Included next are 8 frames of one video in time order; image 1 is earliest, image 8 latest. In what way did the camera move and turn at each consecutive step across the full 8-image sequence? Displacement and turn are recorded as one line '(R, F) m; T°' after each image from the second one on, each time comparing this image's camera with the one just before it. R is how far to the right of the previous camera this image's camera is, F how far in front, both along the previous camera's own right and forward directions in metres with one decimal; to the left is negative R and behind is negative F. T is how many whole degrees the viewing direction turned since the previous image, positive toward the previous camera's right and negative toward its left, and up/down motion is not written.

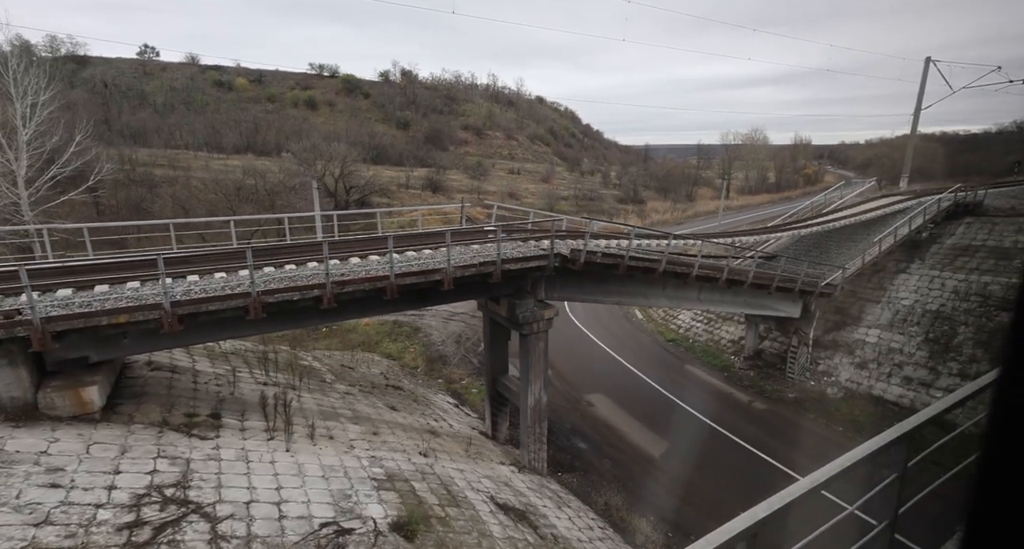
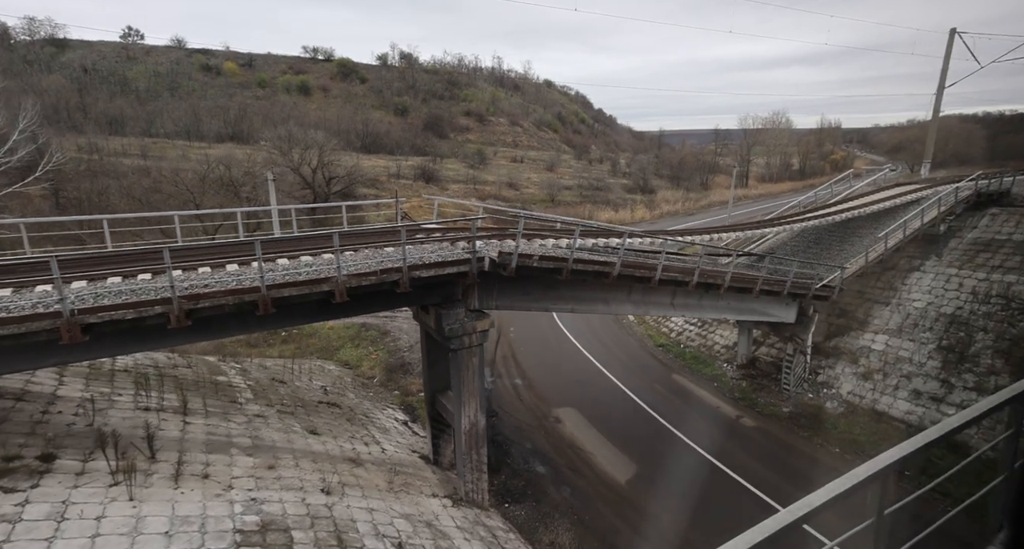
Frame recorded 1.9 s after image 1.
(+2.0, +1.8) m; -3°
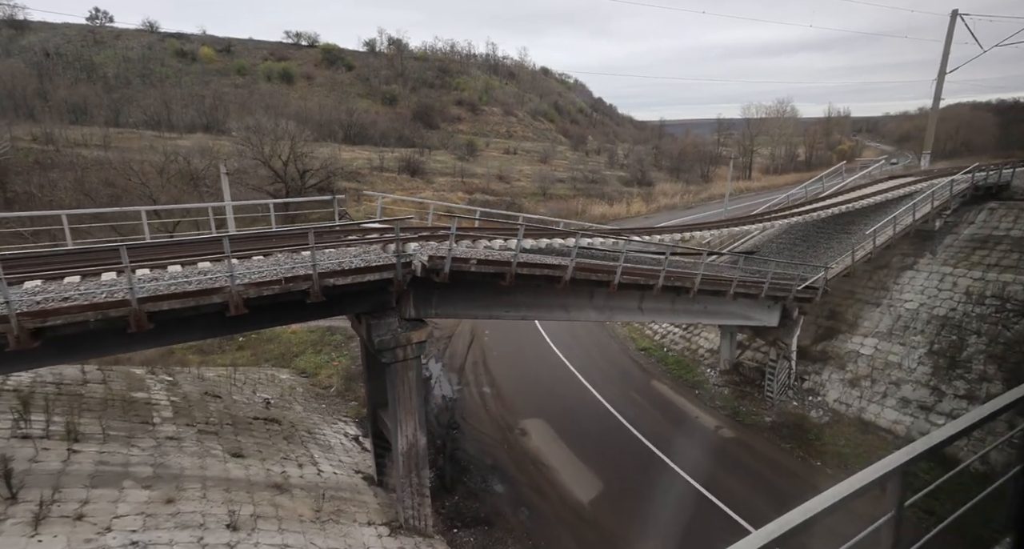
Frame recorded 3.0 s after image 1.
(+1.3, +1.3) m; -1°
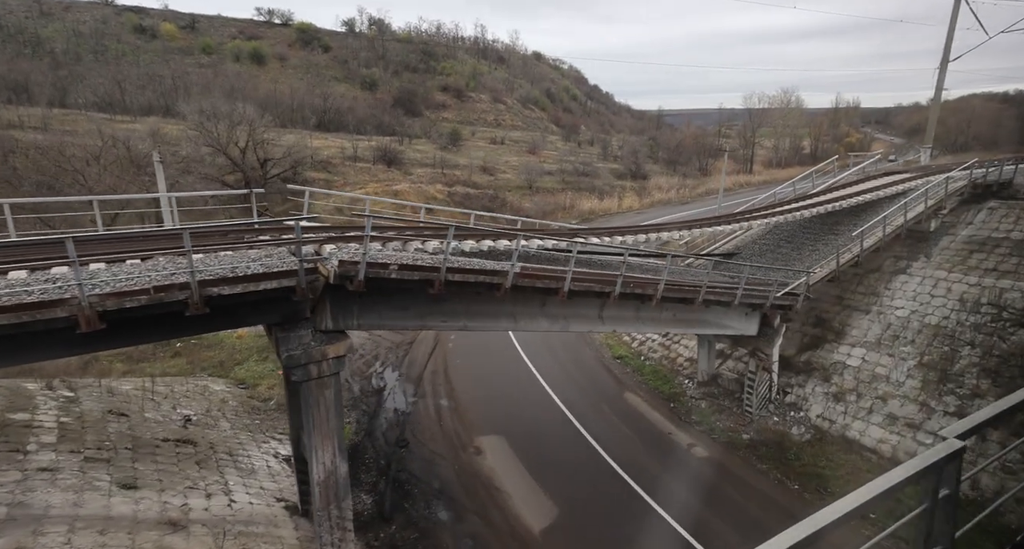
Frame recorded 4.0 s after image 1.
(+1.2, +1.5) m; 0°
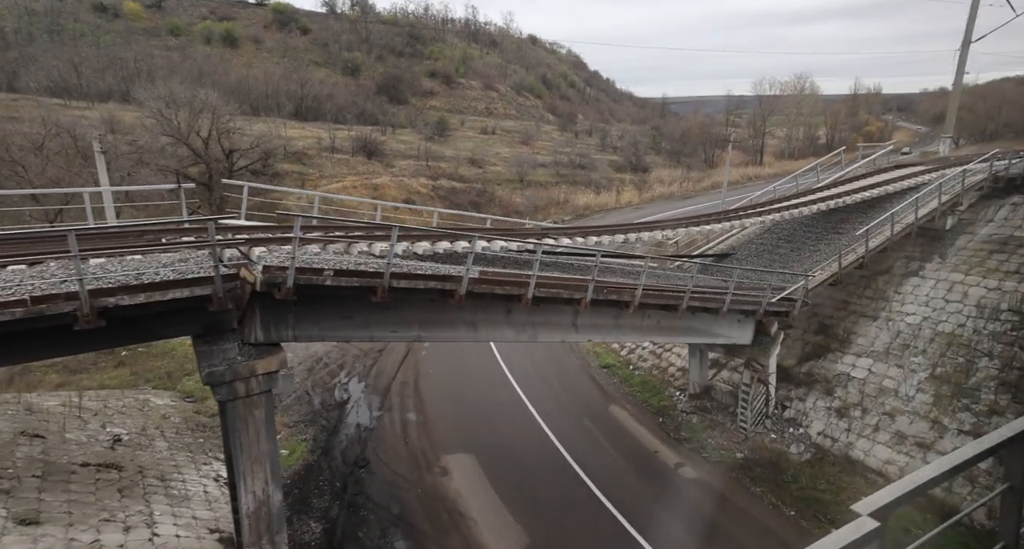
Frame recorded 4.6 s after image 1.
(+0.7, +1.4) m; 0°
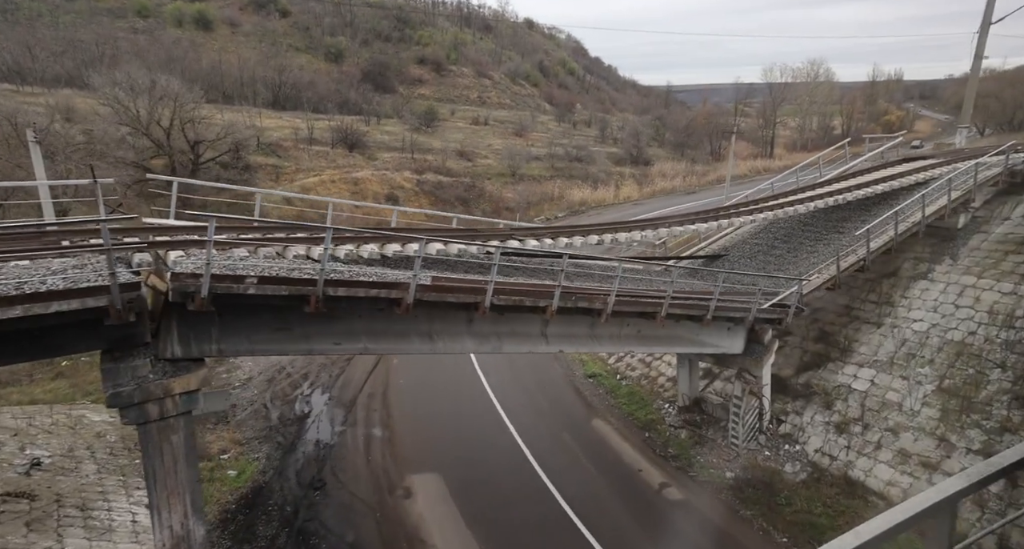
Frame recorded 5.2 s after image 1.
(+0.6, +1.2) m; 0°
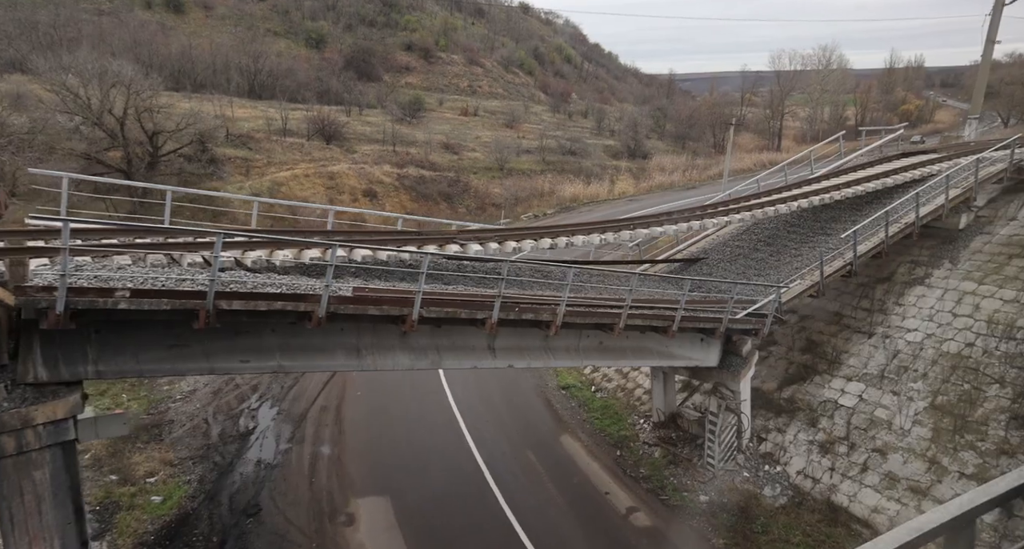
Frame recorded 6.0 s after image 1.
(+1.0, +1.0) m; 0°
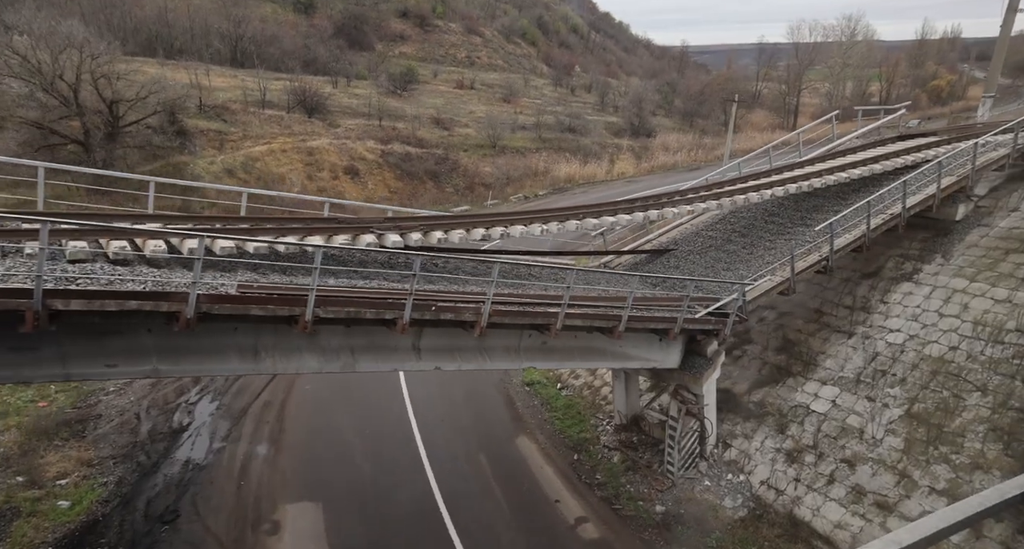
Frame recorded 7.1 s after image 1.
(+1.3, +0.9) m; -1°
